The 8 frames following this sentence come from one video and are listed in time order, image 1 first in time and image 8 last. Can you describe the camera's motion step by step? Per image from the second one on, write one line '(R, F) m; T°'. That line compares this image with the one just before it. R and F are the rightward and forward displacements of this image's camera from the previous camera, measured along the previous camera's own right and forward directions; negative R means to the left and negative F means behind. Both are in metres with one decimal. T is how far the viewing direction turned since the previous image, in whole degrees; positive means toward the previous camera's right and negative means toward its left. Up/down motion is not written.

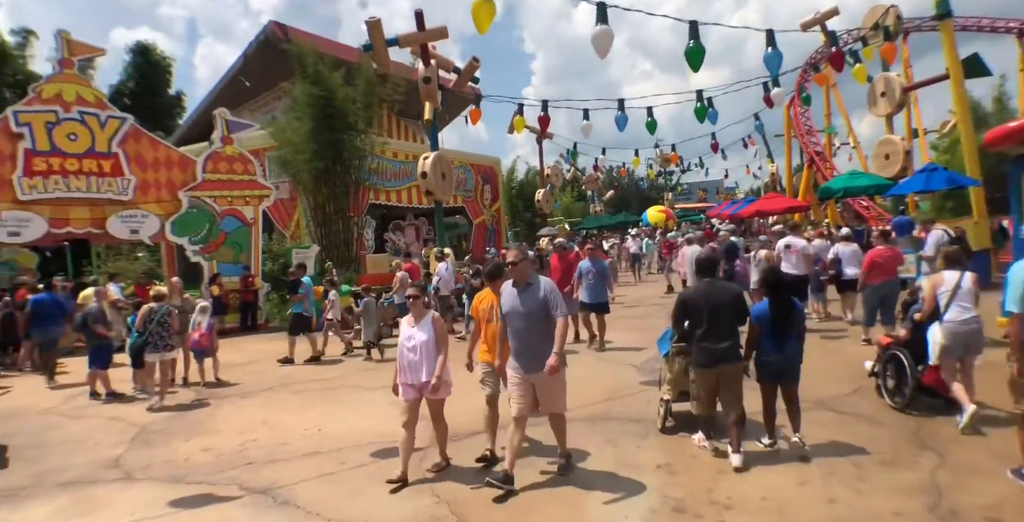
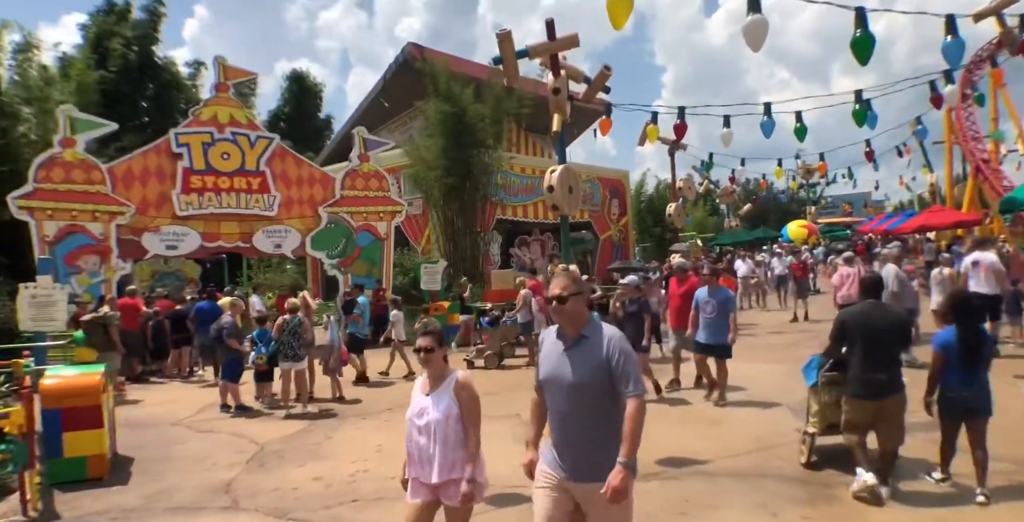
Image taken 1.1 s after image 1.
(-0.1, +0.6) m; -11°
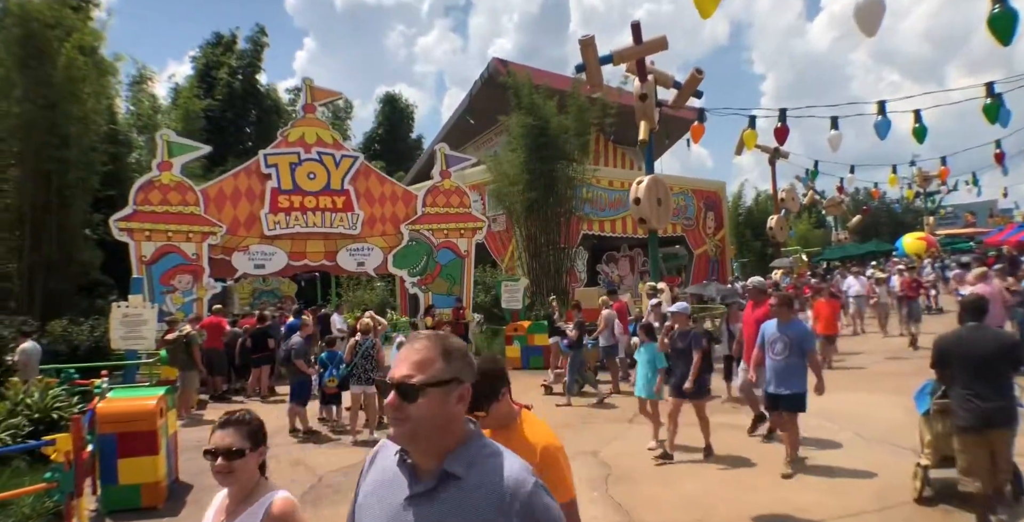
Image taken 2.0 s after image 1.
(+0.2, +0.7) m; -8°
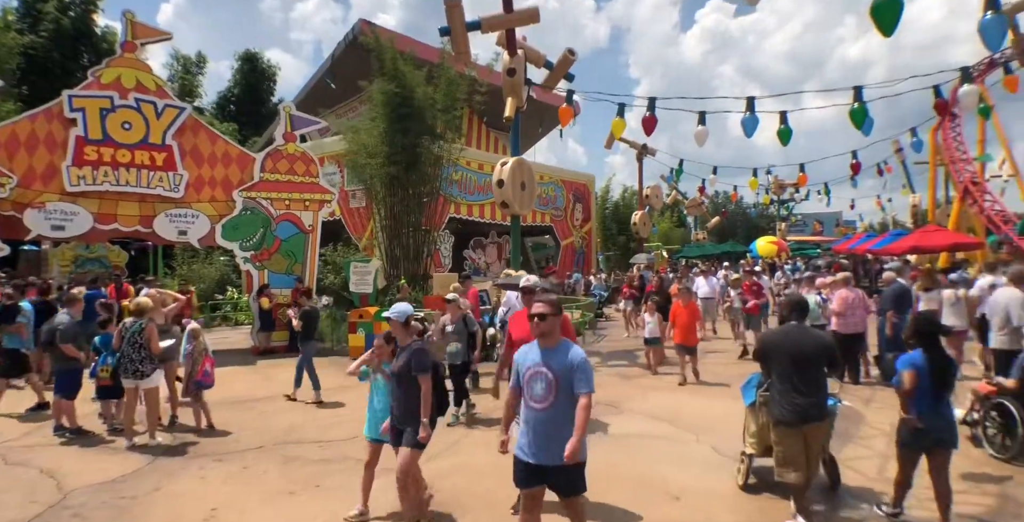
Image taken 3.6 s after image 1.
(+0.5, +1.1) m; +11°
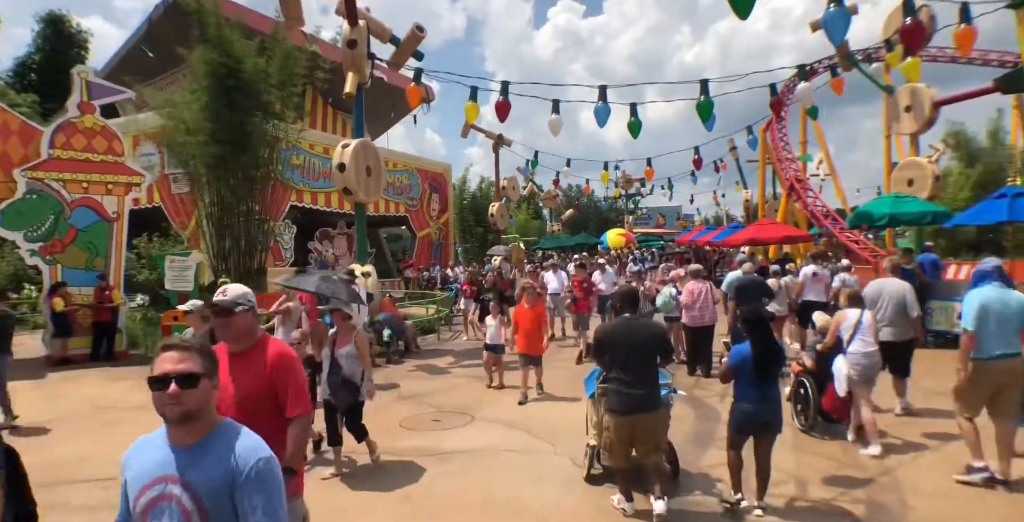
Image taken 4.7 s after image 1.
(+0.2, +0.8) m; +12°
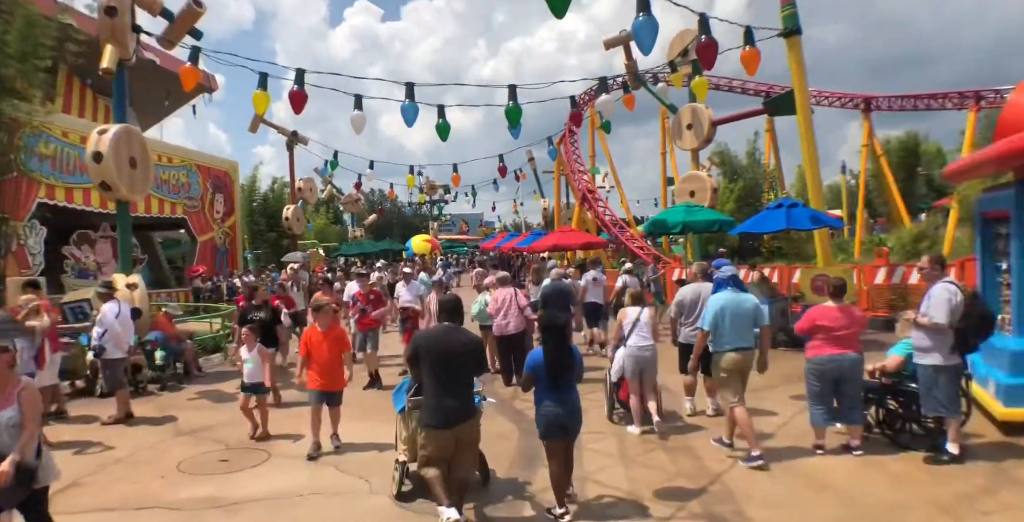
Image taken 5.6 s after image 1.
(-0.1, +0.5) m; +17°
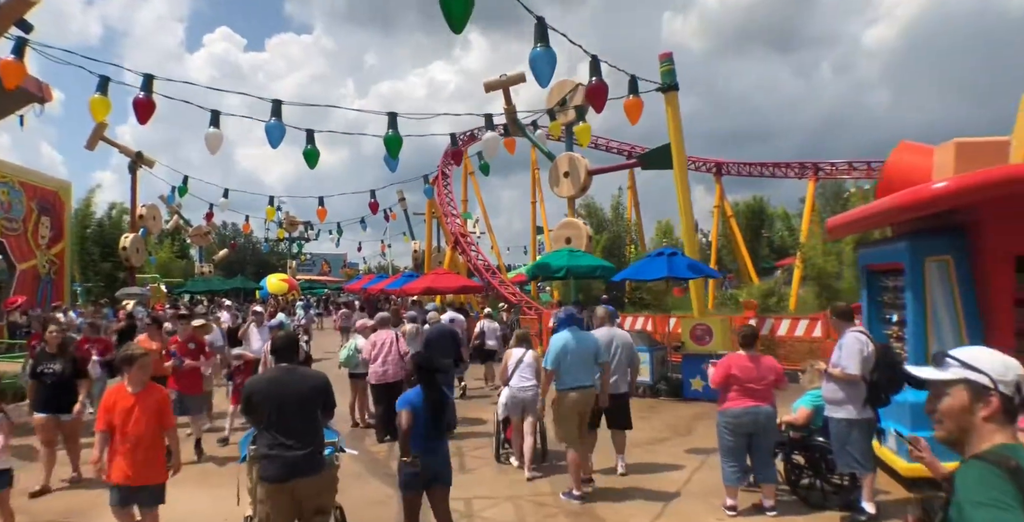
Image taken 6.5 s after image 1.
(-0.2, +0.6) m; +12°
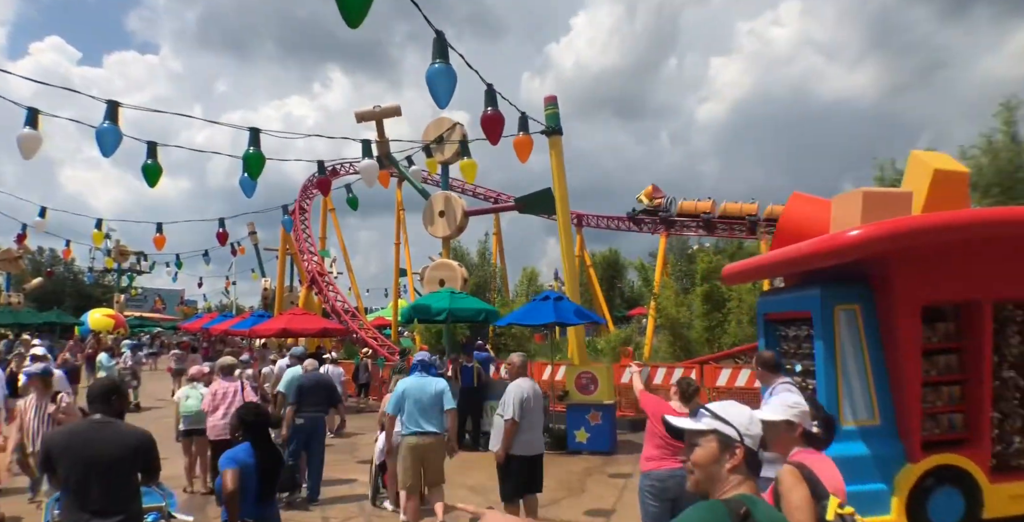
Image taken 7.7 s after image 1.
(-0.2, +0.6) m; +12°
